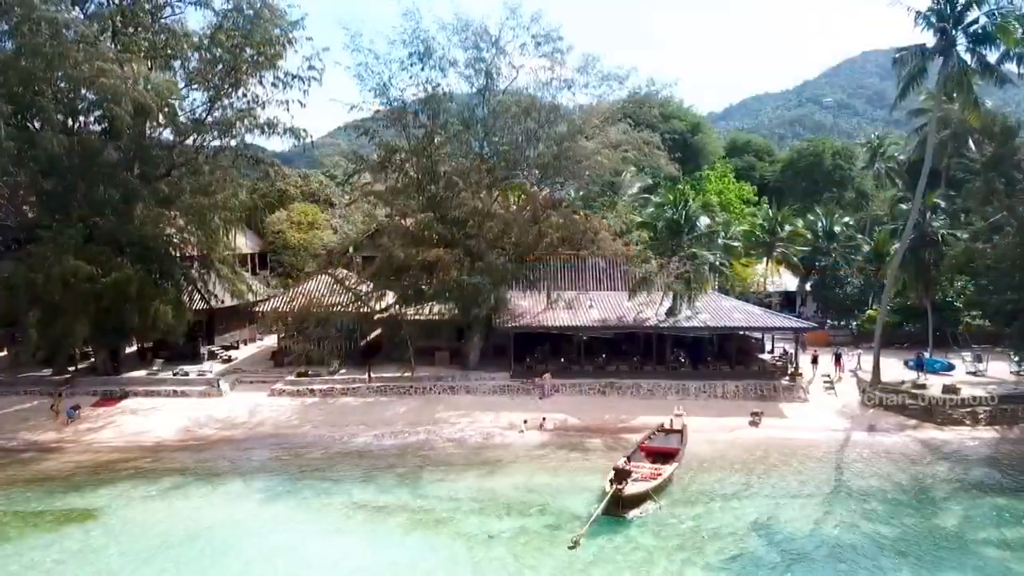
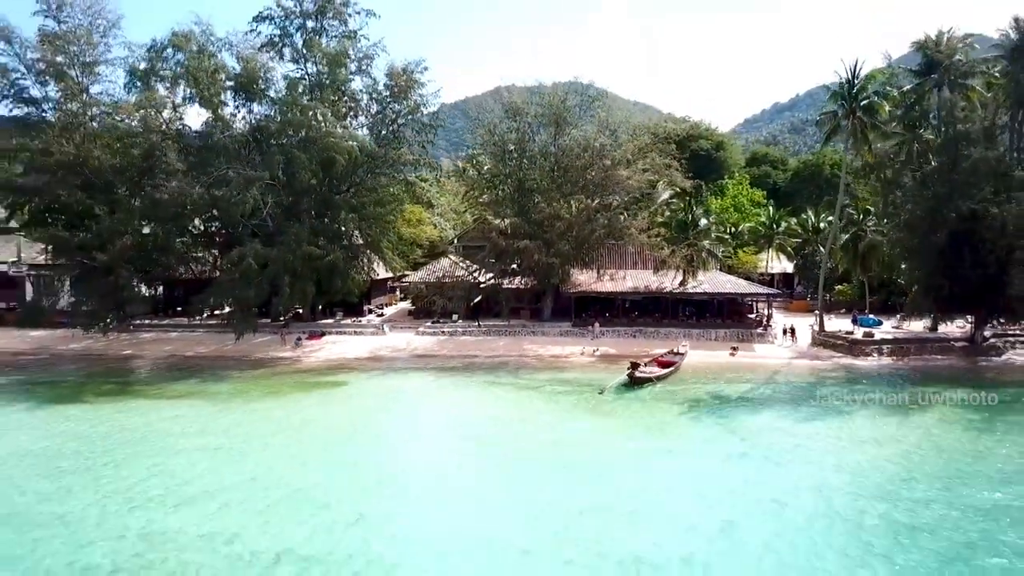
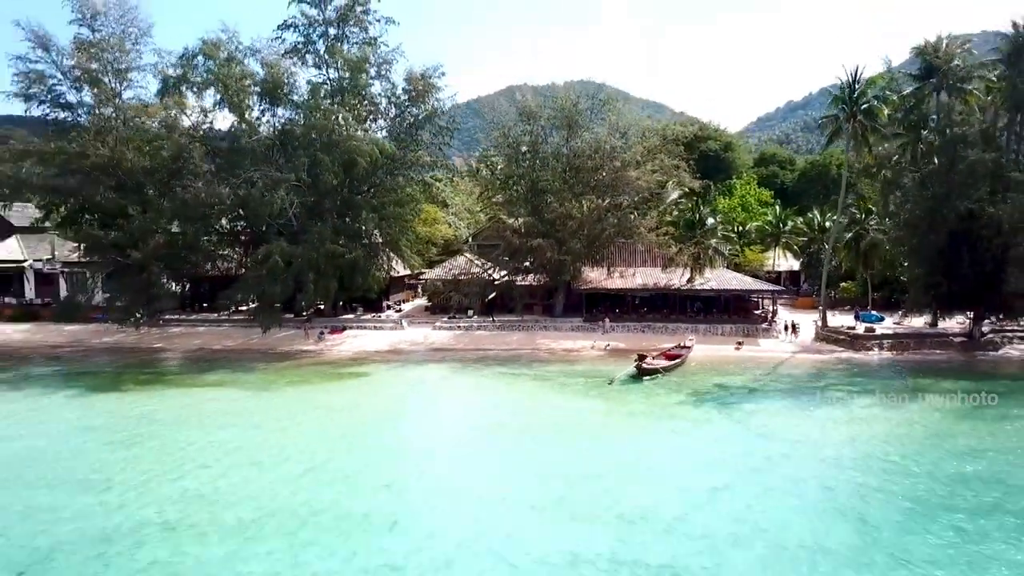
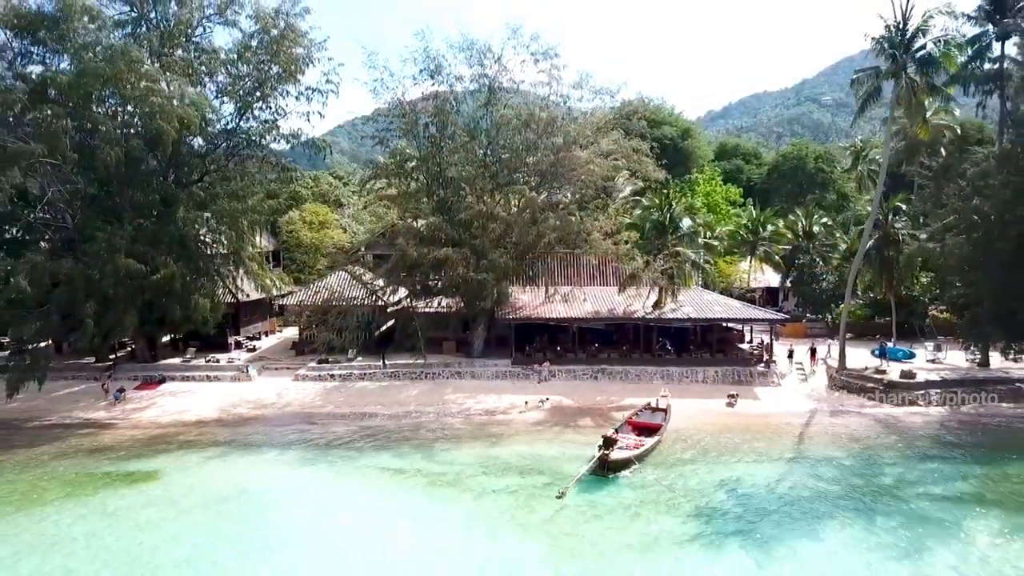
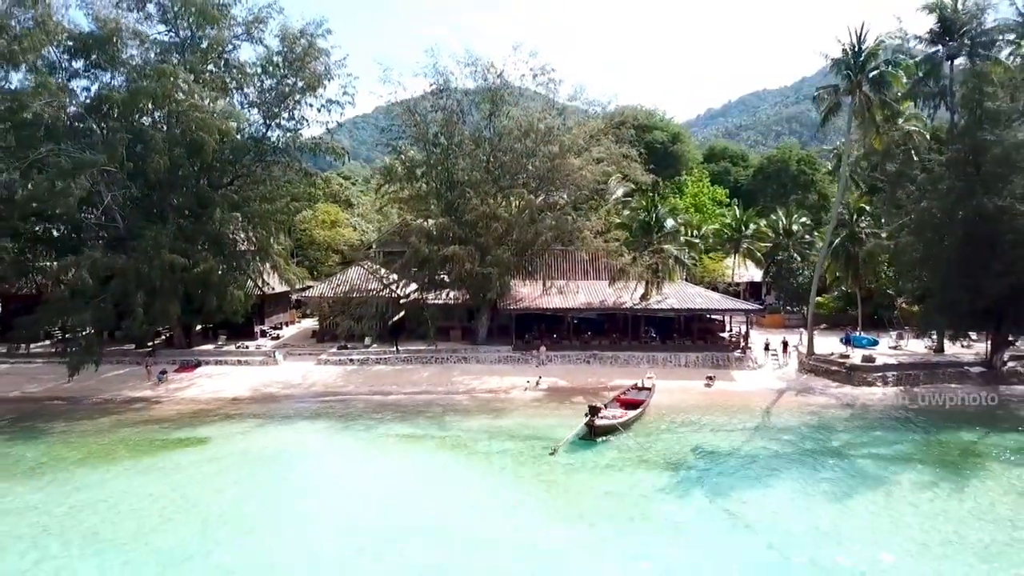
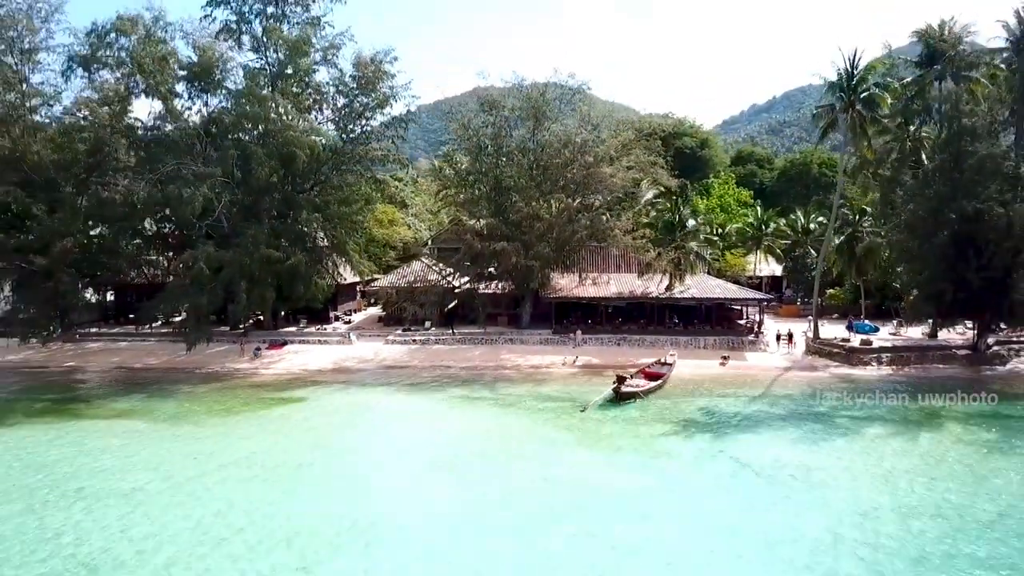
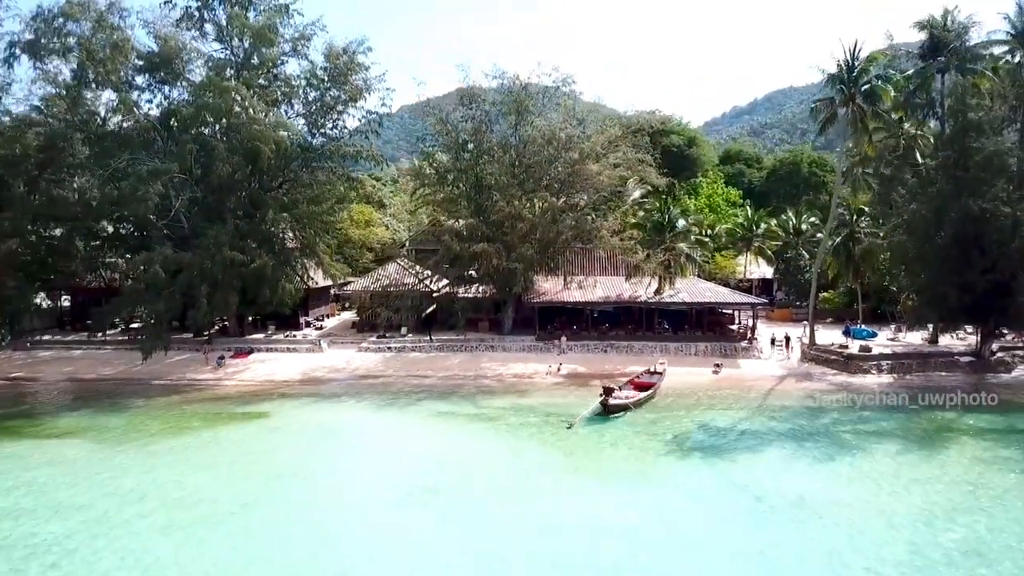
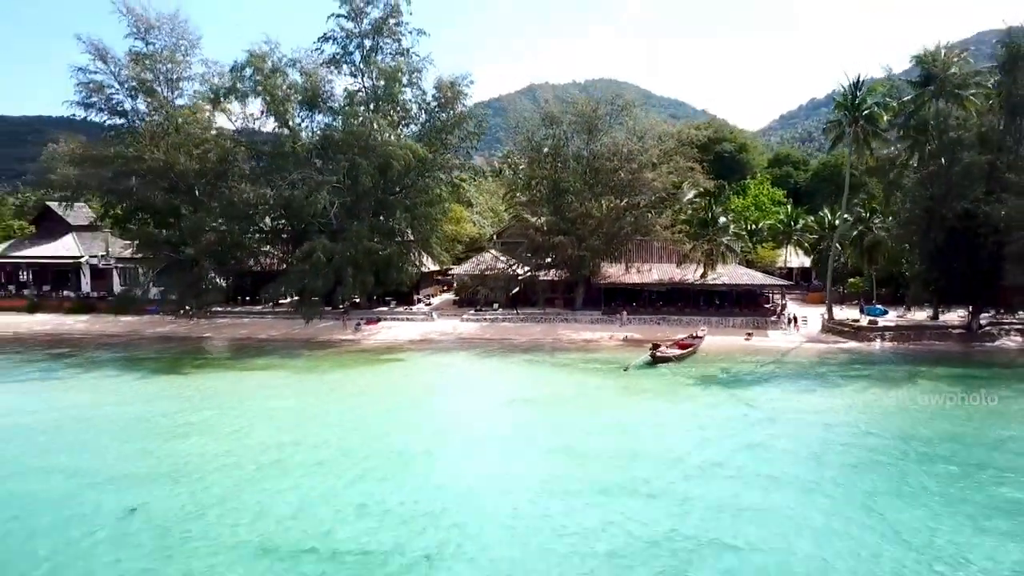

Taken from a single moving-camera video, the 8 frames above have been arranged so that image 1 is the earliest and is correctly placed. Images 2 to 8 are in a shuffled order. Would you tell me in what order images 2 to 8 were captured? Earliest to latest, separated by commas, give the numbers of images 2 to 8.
4, 5, 7, 6, 2, 3, 8
